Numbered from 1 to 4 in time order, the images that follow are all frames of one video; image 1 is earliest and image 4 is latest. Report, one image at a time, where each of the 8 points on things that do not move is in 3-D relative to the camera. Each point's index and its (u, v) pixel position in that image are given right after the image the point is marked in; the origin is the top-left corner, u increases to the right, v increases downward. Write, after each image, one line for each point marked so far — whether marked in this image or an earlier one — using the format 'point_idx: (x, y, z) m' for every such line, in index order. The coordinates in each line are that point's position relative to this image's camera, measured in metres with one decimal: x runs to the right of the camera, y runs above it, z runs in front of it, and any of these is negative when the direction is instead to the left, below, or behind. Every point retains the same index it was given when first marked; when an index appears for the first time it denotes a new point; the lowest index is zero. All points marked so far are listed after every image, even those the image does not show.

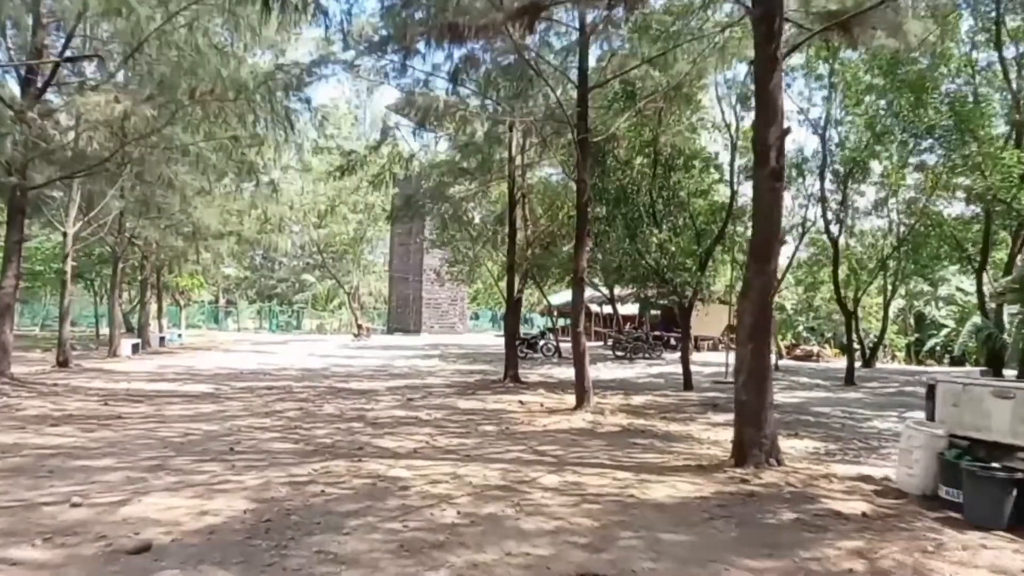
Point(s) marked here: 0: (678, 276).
0: (+4.2, +0.3, +15.7) m
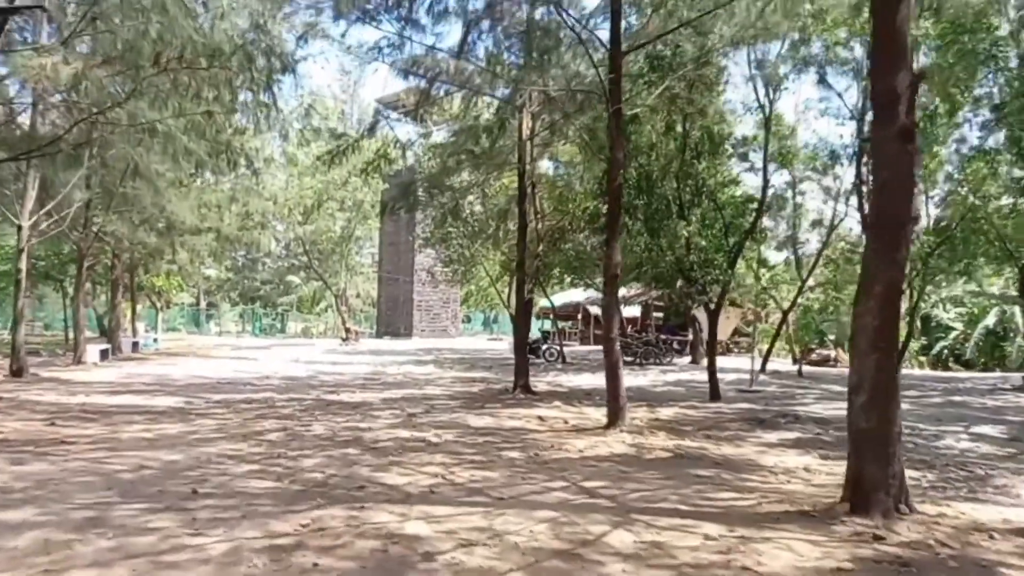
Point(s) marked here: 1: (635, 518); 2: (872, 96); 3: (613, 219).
0: (+4.4, +0.3, +14.3) m
1: (+1.0, -1.9, +5.1) m
2: (+3.1, +1.6, +5.3) m
3: (+1.6, +1.0, +9.6) m
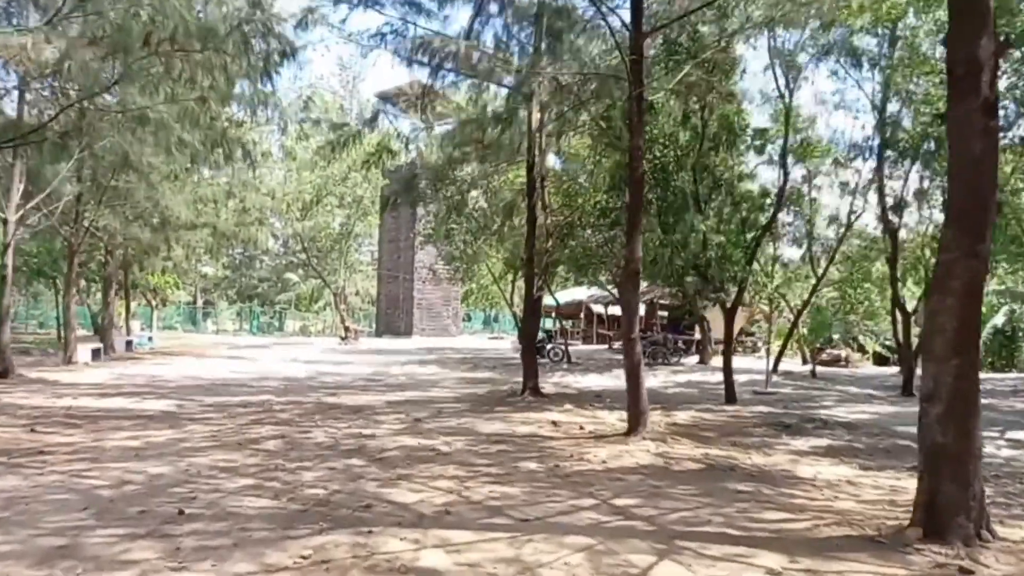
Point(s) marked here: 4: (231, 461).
0: (+4.6, +0.4, +13.6) m
1: (+1.2, -1.9, +4.5) m
2: (+3.3, +1.7, +4.7) m
3: (+1.8, +1.0, +9.0) m
4: (-3.2, -2.0, +7.1) m
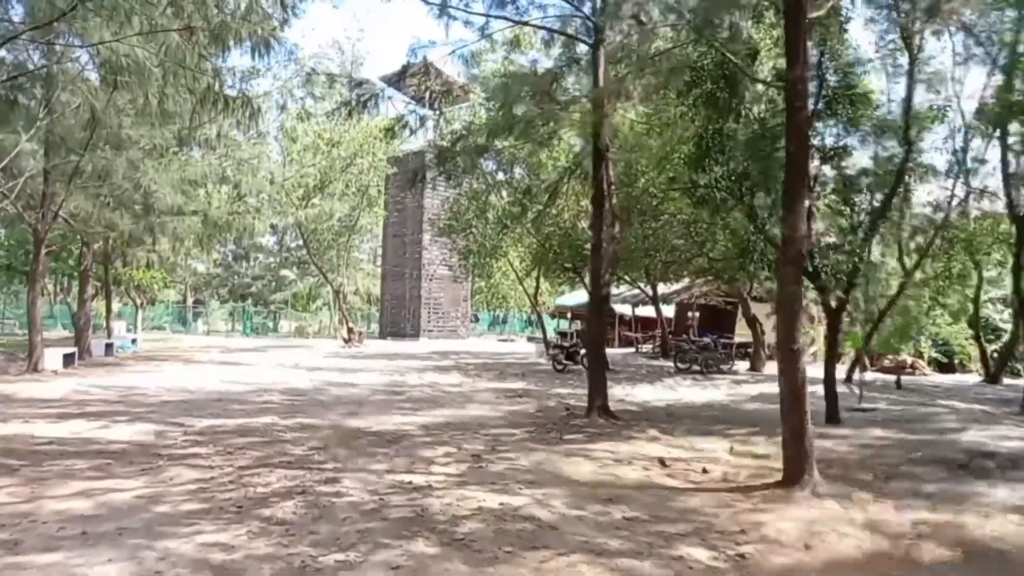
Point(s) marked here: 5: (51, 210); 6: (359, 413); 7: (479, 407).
0: (+5.7, +0.4, +11.1) m
1: (+2.4, -1.8, +2.0) m
2: (+4.5, +1.7, +2.2) m
3: (+2.9, +1.1, +6.4) m
4: (-2.1, -1.9, +4.5) m
5: (-12.0, +2.0, +16.2) m
6: (-2.7, -2.3, +11.2) m
7: (-0.7, -2.4, +12.6) m
